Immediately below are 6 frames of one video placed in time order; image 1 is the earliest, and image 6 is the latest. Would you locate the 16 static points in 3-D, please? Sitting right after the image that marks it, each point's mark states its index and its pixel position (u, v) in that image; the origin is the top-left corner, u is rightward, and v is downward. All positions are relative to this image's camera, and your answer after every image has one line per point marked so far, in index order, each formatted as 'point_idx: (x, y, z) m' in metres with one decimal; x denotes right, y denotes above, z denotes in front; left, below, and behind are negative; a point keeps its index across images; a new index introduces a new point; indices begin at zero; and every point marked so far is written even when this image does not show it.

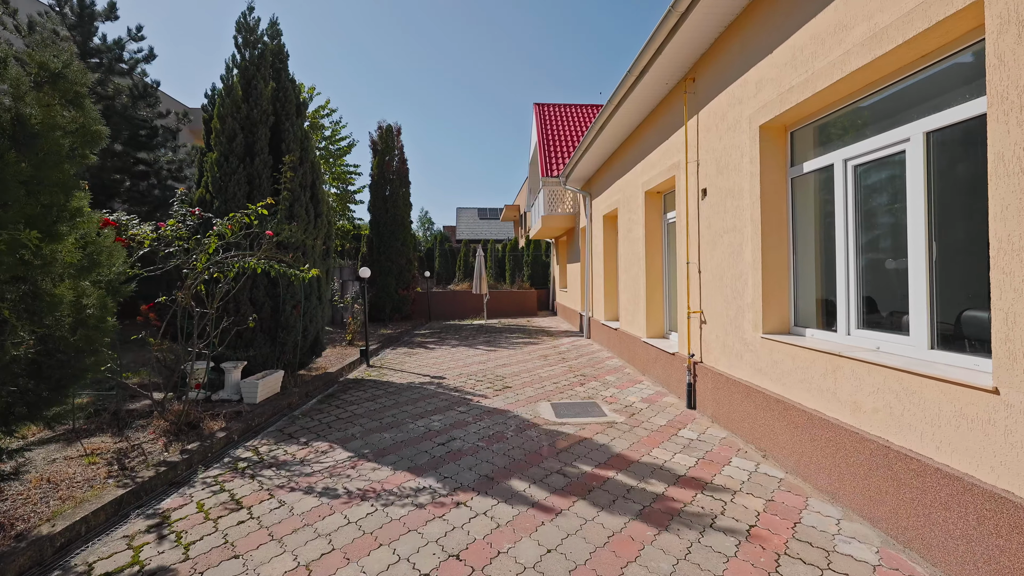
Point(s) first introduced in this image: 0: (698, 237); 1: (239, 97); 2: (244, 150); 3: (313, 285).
0: (+3.6, +1.0, +4.1) m
1: (-7.9, +5.5, +6.1) m
2: (-7.7, +4.0, +6.1) m
3: (-6.2, +0.1, +6.7) m
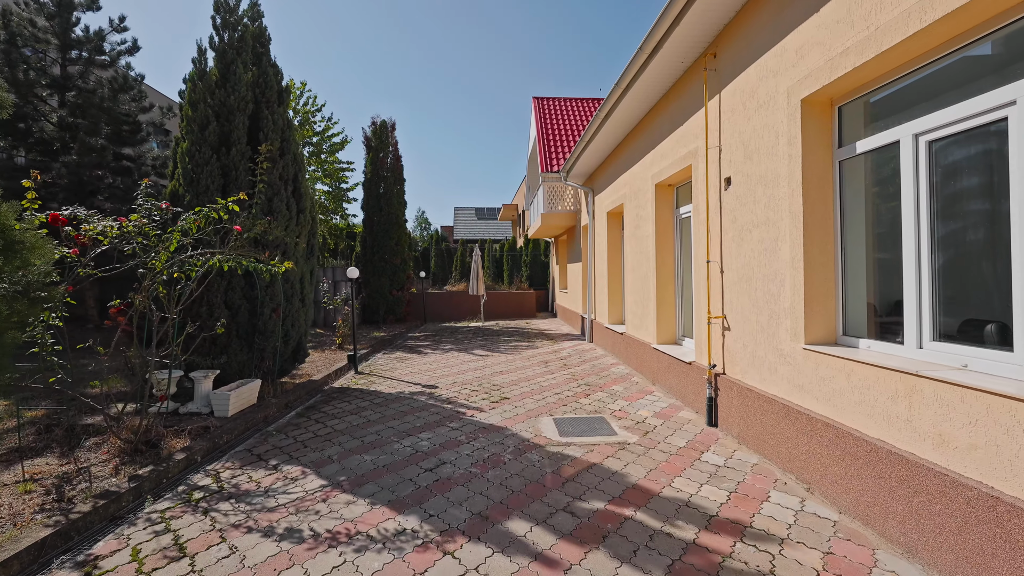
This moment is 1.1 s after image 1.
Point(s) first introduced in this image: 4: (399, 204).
0: (+3.5, +0.9, +3.7) m
1: (-7.9, +5.5, +5.6) m
2: (-7.7, +3.9, +5.6) m
3: (-6.3, 0.0, +6.2) m
4: (-7.2, +5.4, +13.7) m
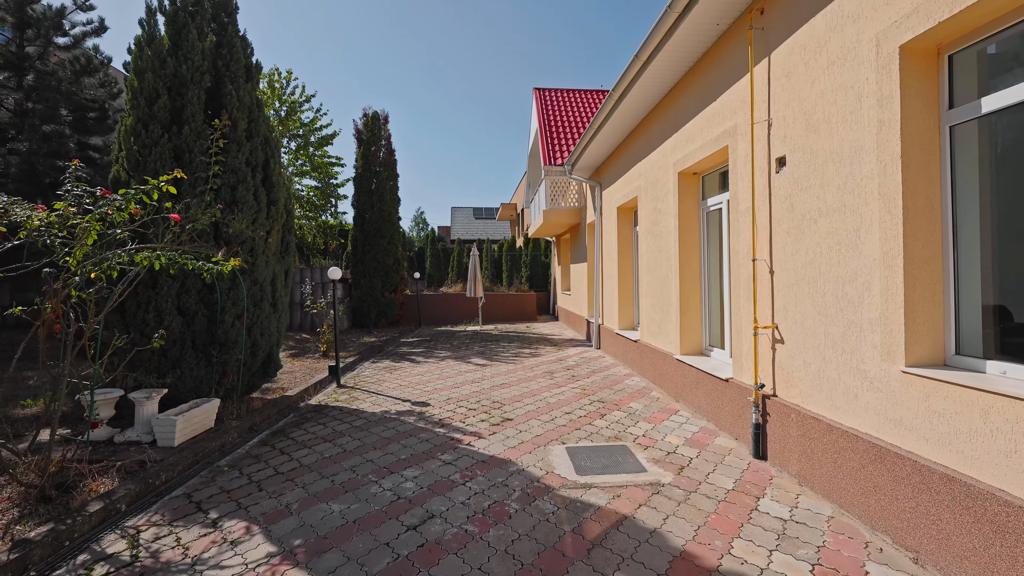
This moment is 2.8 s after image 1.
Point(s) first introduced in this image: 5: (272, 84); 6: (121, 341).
0: (+3.6, +0.9, +3.0) m
1: (-7.8, +5.4, +4.8) m
2: (-7.7, +3.9, +4.8) m
3: (-6.2, 0.0, +5.4) m
4: (-7.3, +5.3, +12.9) m
5: (-15.2, +13.0, +13.6) m
6: (-7.8, -1.0, +4.2) m
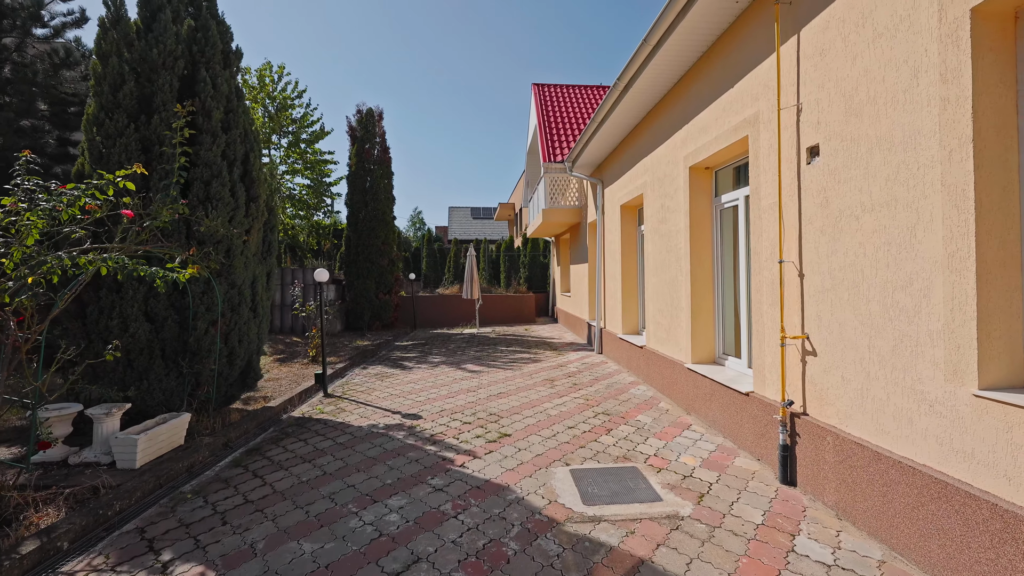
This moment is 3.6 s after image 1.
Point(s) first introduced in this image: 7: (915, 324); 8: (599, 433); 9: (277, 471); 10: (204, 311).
0: (+3.6, +0.8, +2.7) m
1: (-7.9, +5.3, +4.4) m
2: (-7.7, +3.8, +4.4) m
3: (-6.3, -0.1, +5.0) m
4: (-7.4, +5.2, +12.5) m
5: (-15.3, +12.9, +13.2) m
6: (-7.8, -1.1, +3.8) m
7: (+3.7, -0.3, +2.0) m
8: (+1.6, -2.6, +3.9) m
9: (-3.9, -3.1, +3.6) m
10: (-6.5, -0.5, +4.5) m
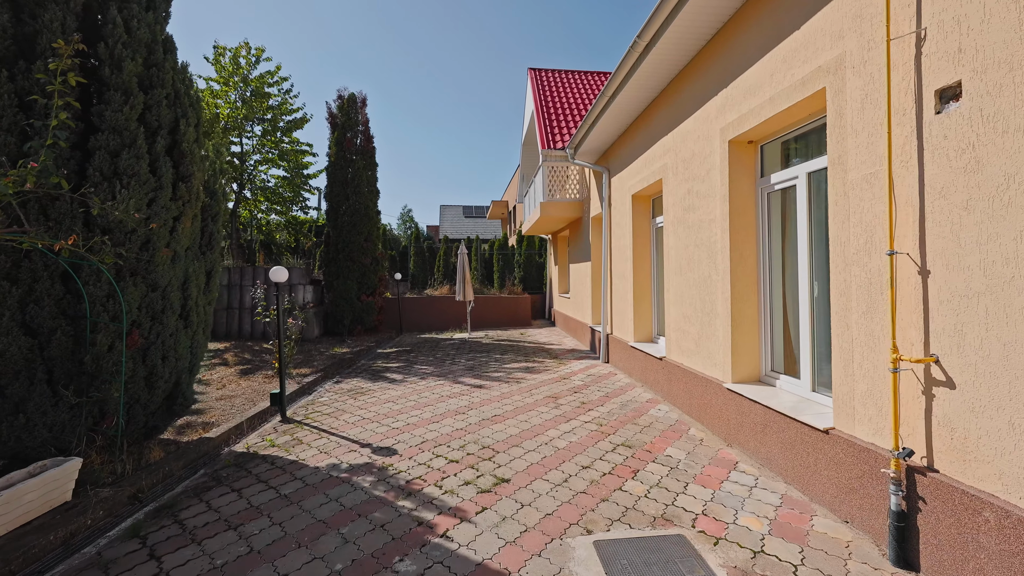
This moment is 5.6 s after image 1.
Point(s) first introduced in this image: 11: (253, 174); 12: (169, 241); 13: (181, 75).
0: (+3.6, +0.8, +1.9) m
1: (-7.9, +5.3, +3.3) m
2: (-7.7, +3.7, +3.3) m
3: (-6.3, -0.1, +3.9) m
4: (-7.7, +5.1, +11.4) m
5: (-15.6, +12.8, +11.9) m
6: (-7.8, -1.2, +2.7) m
7: (+3.8, -0.3, +1.2) m
8: (+1.6, -2.7, +3.0) m
9: (-3.9, -3.1, +2.6) m
10: (-6.5, -0.5, +3.4) m
11: (-14.5, +6.3, +11.8) m
12: (-6.3, +0.9, +3.9) m
13: (-6.5, +4.2, +4.2) m
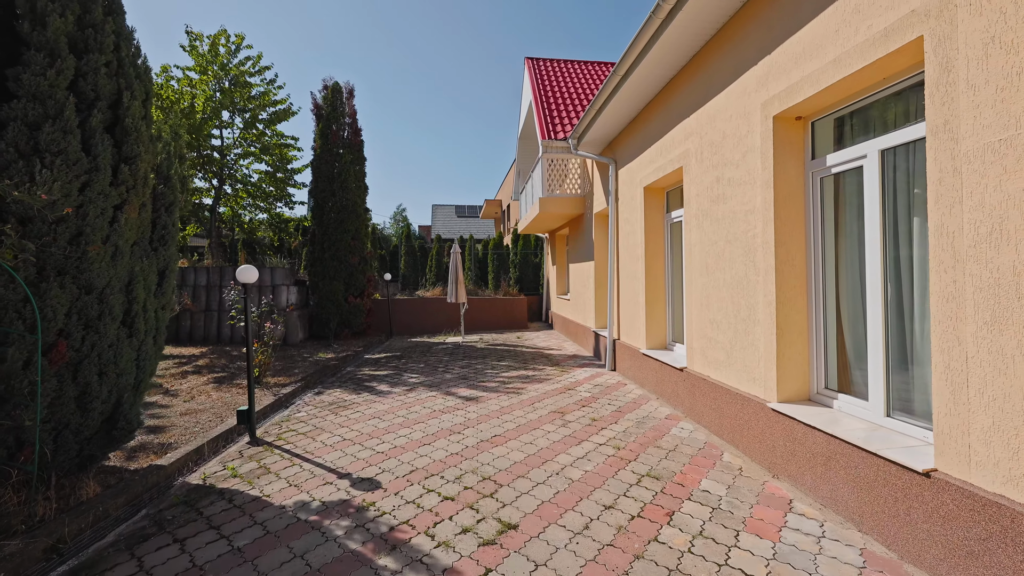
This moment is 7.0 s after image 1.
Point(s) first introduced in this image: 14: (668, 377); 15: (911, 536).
0: (+3.7, +0.8, +1.4) m
1: (-7.8, +5.2, +2.7) m
2: (-7.6, +3.7, +2.6) m
3: (-6.2, -0.2, +3.3) m
4: (-7.7, +5.1, +10.8) m
5: (-15.6, +12.8, +11.2) m
6: (-7.7, -1.2, +2.0) m
7: (+3.9, -0.4, +0.7) m
8: (+1.7, -2.7, +2.5) m
9: (-3.8, -3.1, +1.9) m
10: (-6.4, -0.6, +2.8) m
11: (-14.5, +6.3, +11.1) m
12: (-6.2, +0.8, +3.3) m
13: (-6.4, +4.2, +3.5) m
14: (+3.4, -1.9, +4.6) m
15: (+3.6, -2.3, +2.0) m
